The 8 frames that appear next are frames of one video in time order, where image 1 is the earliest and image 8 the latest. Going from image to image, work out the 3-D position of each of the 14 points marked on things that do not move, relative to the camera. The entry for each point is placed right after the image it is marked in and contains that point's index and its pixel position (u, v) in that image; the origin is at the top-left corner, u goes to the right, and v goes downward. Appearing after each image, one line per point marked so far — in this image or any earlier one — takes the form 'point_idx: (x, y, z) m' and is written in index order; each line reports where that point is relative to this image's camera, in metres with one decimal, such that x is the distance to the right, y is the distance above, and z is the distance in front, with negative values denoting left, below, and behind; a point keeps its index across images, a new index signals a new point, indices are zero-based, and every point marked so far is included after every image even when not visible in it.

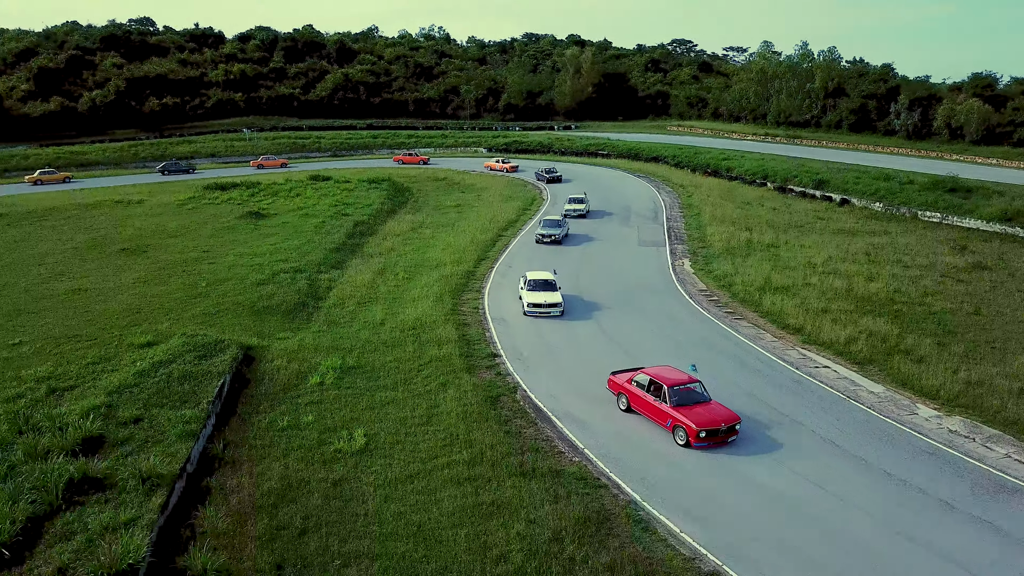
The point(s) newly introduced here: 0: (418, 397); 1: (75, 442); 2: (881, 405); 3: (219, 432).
0: (-2.2, -2.5, +19.3) m
1: (-8.4, -3.0, +16.0) m
2: (+8.7, -2.7, +19.5) m
3: (-6.0, -2.9, +17.5) m
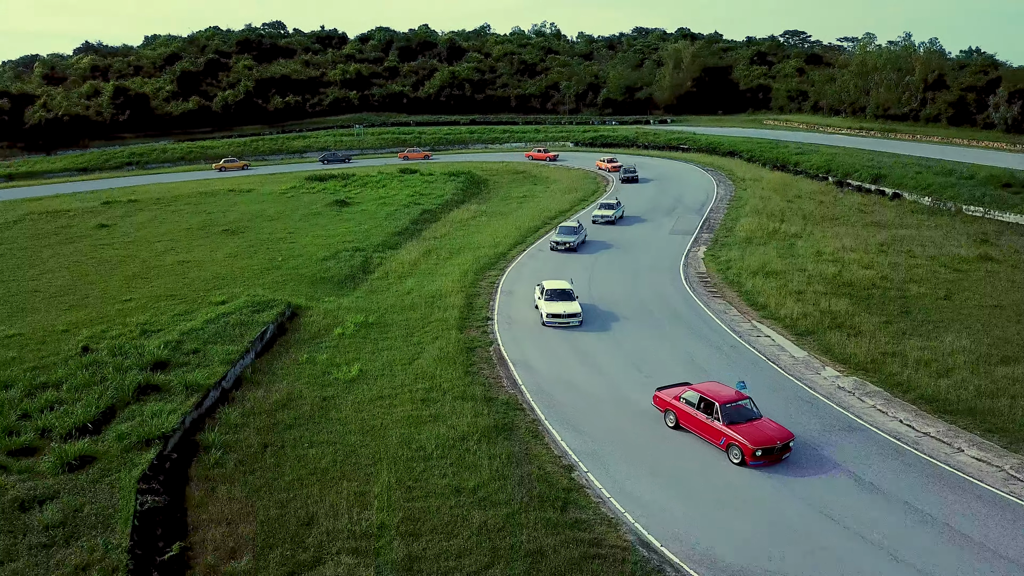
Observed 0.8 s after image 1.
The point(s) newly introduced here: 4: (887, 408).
0: (-3.0, -1.7, +24.2) m
1: (-9.6, -2.0, +22.0) m
2: (+7.8, -2.1, +22.9) m
3: (-7.0, -2.0, +23.0) m
4: (+9.0, -2.9, +20.0) m
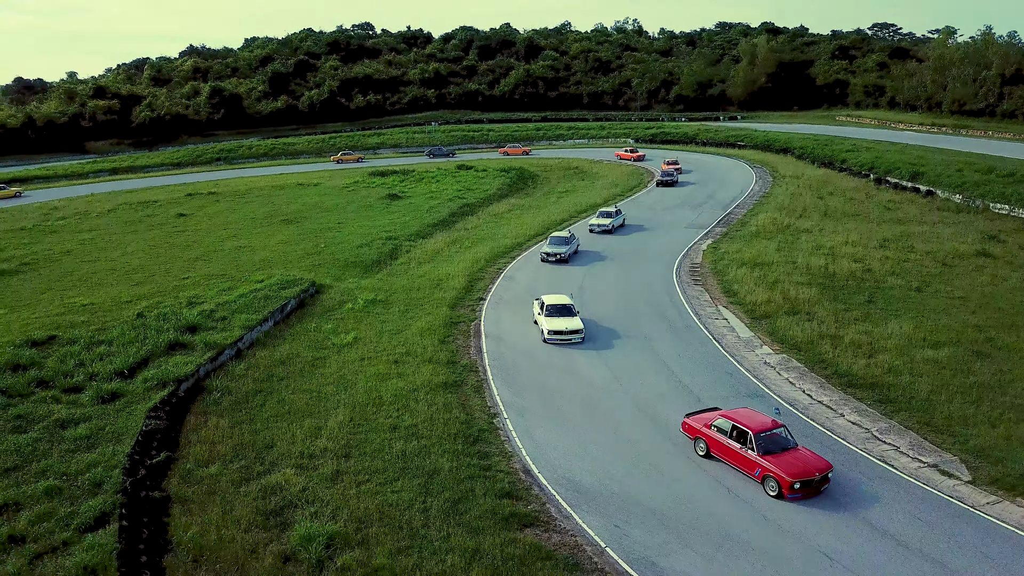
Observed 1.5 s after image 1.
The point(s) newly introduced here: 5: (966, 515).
0: (-3.6, -1.0, +28.0) m
1: (-10.5, -1.3, +26.5) m
2: (+6.9, -1.7, +25.5) m
3: (-7.8, -1.3, +27.3) m
4: (+7.7, -2.5, +22.5) m
5: (+8.6, -4.3, +15.6) m
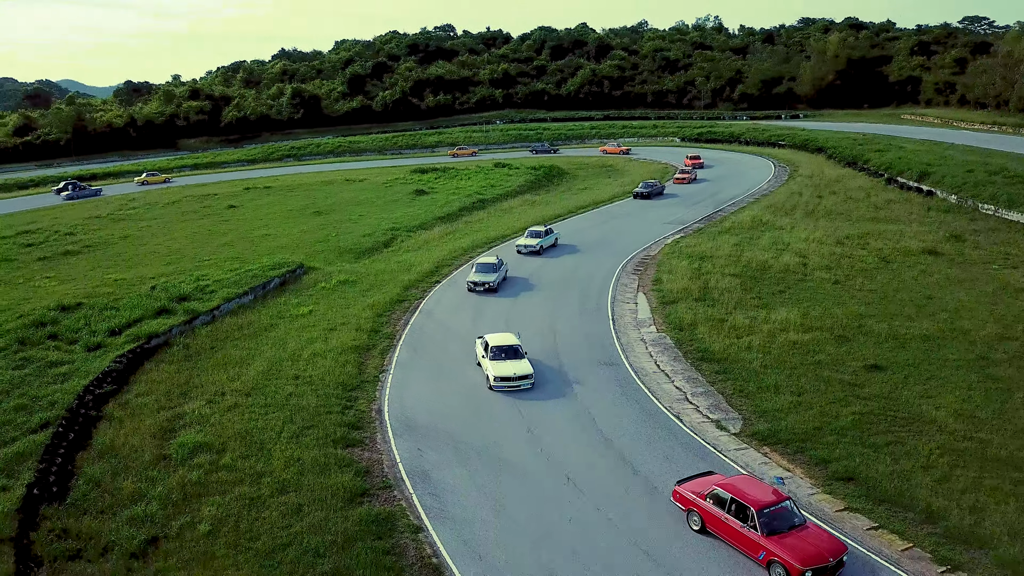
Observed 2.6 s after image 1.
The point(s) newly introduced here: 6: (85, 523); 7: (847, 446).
0: (-6.0, -0.3, +32.8) m
1: (-13.0, -0.4, +32.1) m
2: (+4.1, -1.2, +29.0) m
3: (-10.3, -0.5, +32.6) m
4: (+4.6, -2.0, +25.9) m
5: (+4.6, -3.9, +19.0) m
6: (-8.2, -4.5, +15.7) m
7: (+7.8, -3.7, +19.2) m
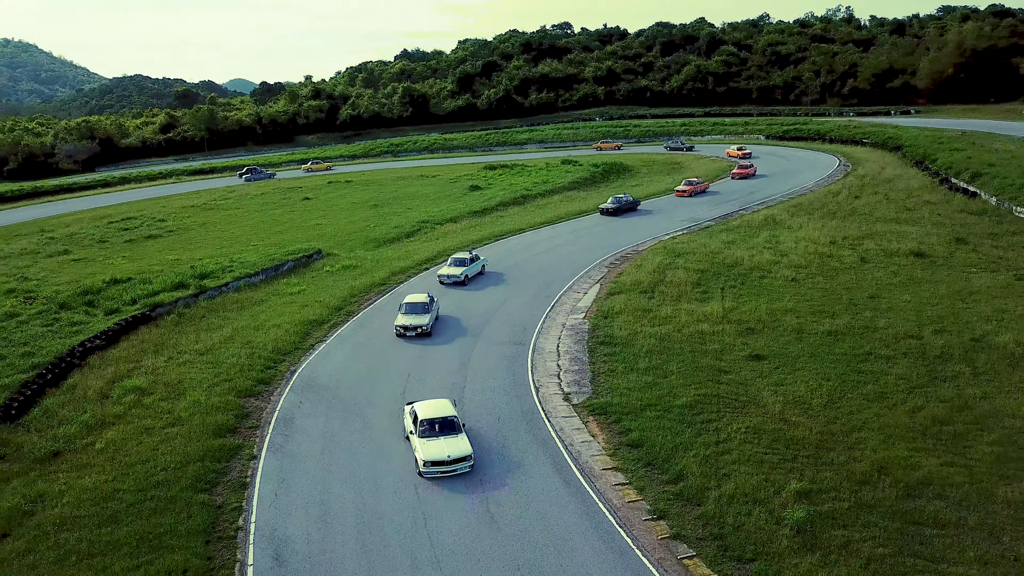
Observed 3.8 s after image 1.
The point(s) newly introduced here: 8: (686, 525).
0: (-7.3, +0.4, +37.2) m
1: (-14.3, +0.6, +37.7) m
2: (+2.0, -0.8, +31.7) m
3: (-11.5, +0.4, +37.7) m
4: (+1.9, -1.7, +28.6) m
5: (+0.7, -3.5, +21.8) m
6: (-12.5, -3.8, +20.8) m
7: (+3.9, -3.4, +21.5) m
8: (+3.5, -4.7, +16.4) m
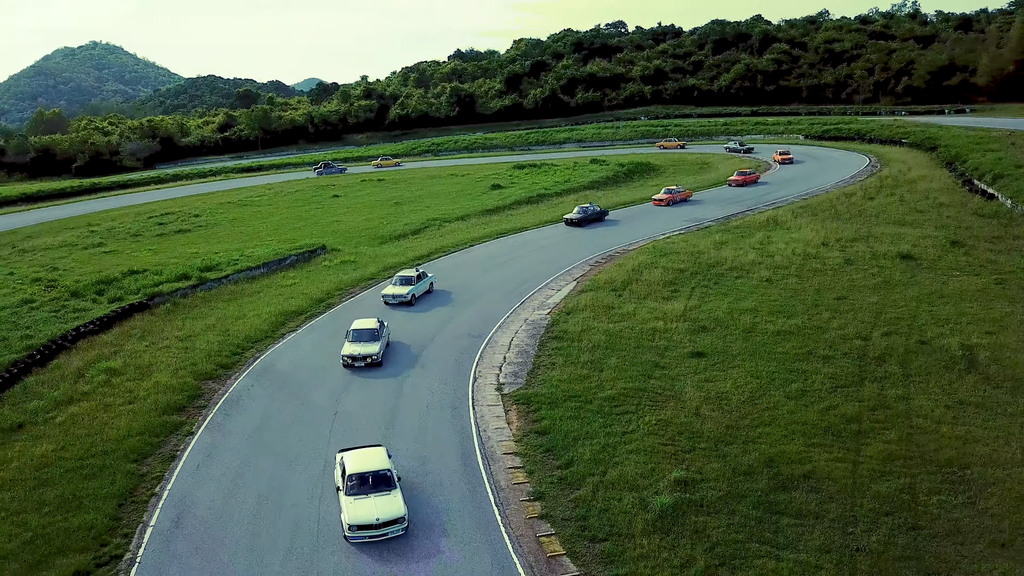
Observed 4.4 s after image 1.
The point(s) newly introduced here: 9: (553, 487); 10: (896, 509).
0: (-8.0, +0.7, +39.0) m
1: (-15.0, +1.0, +40.1) m
2: (+0.8, -0.7, +32.8) m
3: (-12.2, +0.7, +39.9) m
4: (+0.4, -1.5, +29.7) m
5: (-1.4, -3.4, +23.1) m
6: (-14.6, -3.4, +23.1) m
7: (+1.8, -3.3, +22.5) m
8: (+1.0, -4.6, +17.5) m
9: (+0.9, -4.4, +18.3) m
10: (+8.0, -4.6, +17.1) m
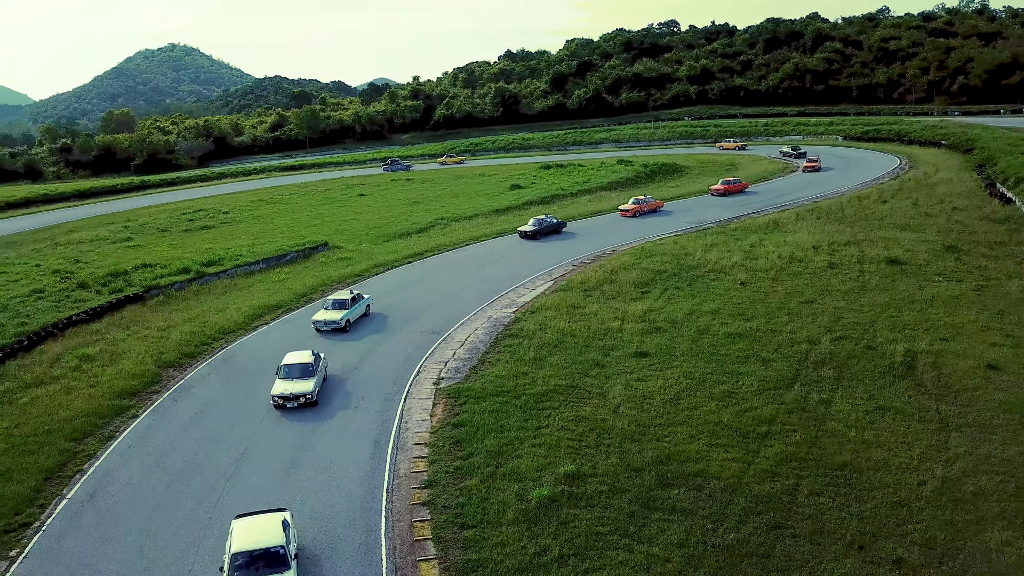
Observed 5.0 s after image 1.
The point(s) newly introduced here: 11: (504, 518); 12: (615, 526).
0: (-8.7, +0.9, +40.5) m
1: (-15.6, +1.3, +42.1) m
2: (-0.5, -0.7, +33.6) m
3: (-12.8, +1.0, +41.7) m
4: (-1.1, -1.5, +30.6) m
5: (-3.4, -3.3, +24.0) m
6: (-16.6, -3.1, +25.1) m
7: (-0.3, -3.3, +23.2) m
8: (-1.5, -4.6, +18.3) m
9: (-1.5, -4.4, +19.1) m
10: (+5.4, -4.7, +17.3) m
11: (-0.2, -4.8, +17.1) m
12: (+2.1, -4.9, +16.8) m
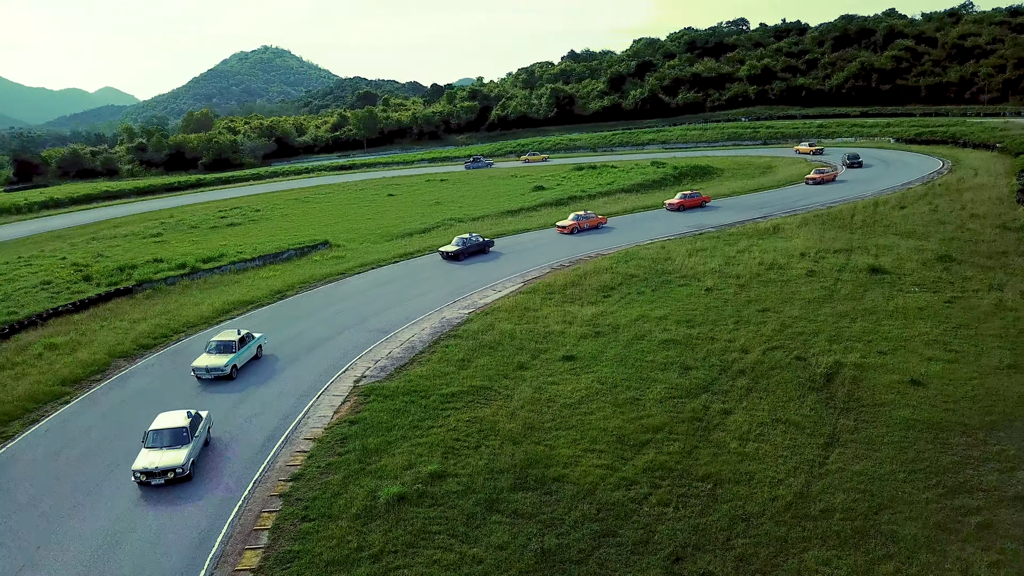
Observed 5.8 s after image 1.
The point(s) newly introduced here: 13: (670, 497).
0: (-9.6, +1.0, +41.7) m
1: (-16.3, +1.5, +44.1) m
2: (-2.1, -0.7, +34.1) m
3: (-13.6, +1.2, +43.3) m
4: (-3.1, -1.5, +31.1) m
5: (-6.1, -3.3, +24.9) m
6: (-19.1, -2.8, +27.2) m
7: (-3.0, -3.4, +23.7) m
8: (-4.8, -4.6, +19.0) m
9: (-4.7, -4.4, +19.8) m
10: (+2.0, -4.8, +17.3) m
11: (-3.6, -4.8, +17.6) m
12: (-1.3, -5.0, +17.2) m
13: (+3.5, -4.6, +18.0) m
